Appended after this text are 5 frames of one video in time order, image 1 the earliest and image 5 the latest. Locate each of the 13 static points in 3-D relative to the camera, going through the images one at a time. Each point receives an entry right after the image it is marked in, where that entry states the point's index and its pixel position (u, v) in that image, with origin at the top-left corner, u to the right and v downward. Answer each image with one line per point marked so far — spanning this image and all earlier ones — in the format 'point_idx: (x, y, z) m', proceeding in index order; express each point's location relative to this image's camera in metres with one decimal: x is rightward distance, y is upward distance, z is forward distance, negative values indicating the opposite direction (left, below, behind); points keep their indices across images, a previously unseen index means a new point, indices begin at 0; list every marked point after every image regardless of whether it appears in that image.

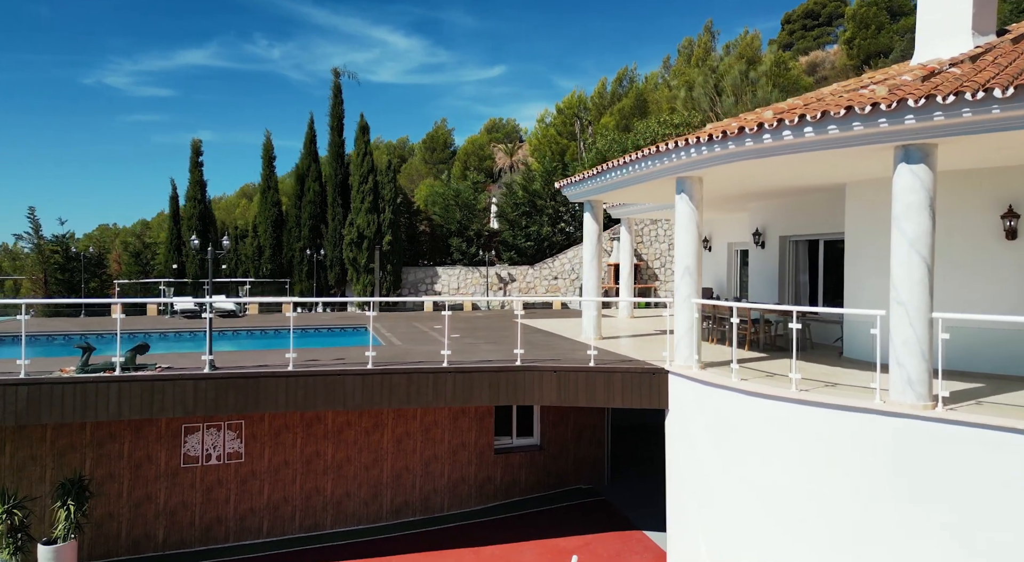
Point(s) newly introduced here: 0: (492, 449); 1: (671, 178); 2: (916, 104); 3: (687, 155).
0: (-0.4, -3.1, +13.3) m
1: (+2.4, +1.5, +10.9) m
2: (+4.1, +1.8, +7.3) m
3: (+2.4, +1.7, +9.8) m
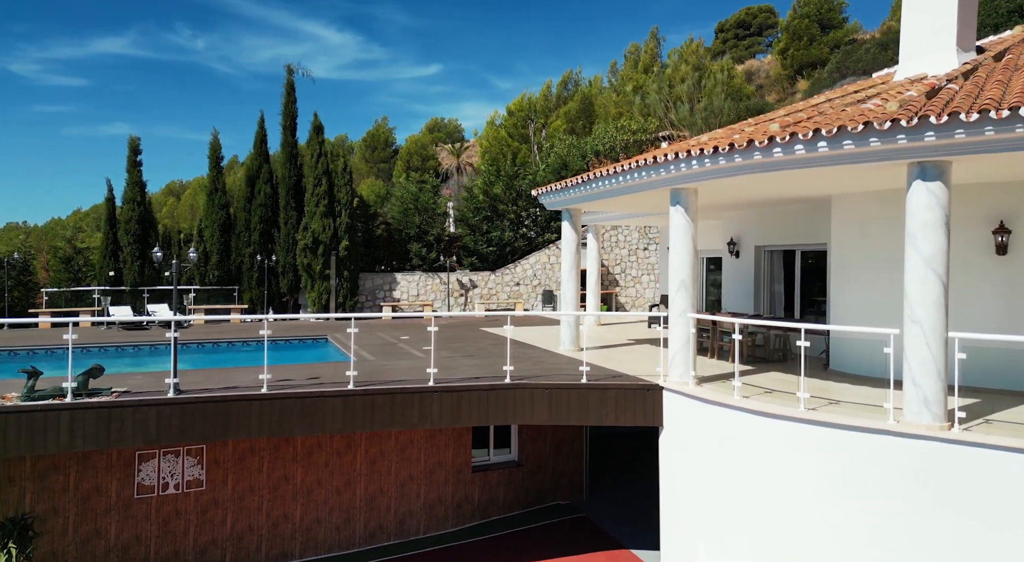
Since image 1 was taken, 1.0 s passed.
0: (-0.7, -3.3, +12.8) m
1: (+2.3, +1.3, +10.6) m
2: (+4.3, +1.6, +7.2) m
3: (+2.3, +1.5, +9.5) m
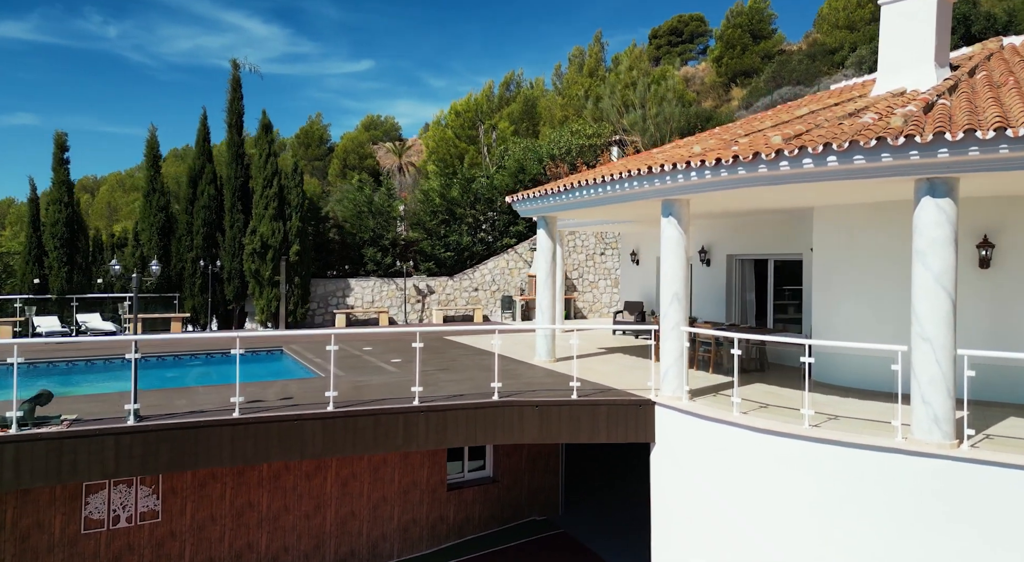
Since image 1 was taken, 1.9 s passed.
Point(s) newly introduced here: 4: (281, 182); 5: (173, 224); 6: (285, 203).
0: (-1.1, -3.5, +12.2) m
1: (+2.1, +1.2, +10.4) m
2: (+4.4, +1.4, +7.2) m
3: (+2.2, +1.3, +9.3) m
4: (-6.0, +2.5, +18.7) m
5: (-9.2, +1.5, +19.5) m
6: (-6.0, +2.0, +19.0) m
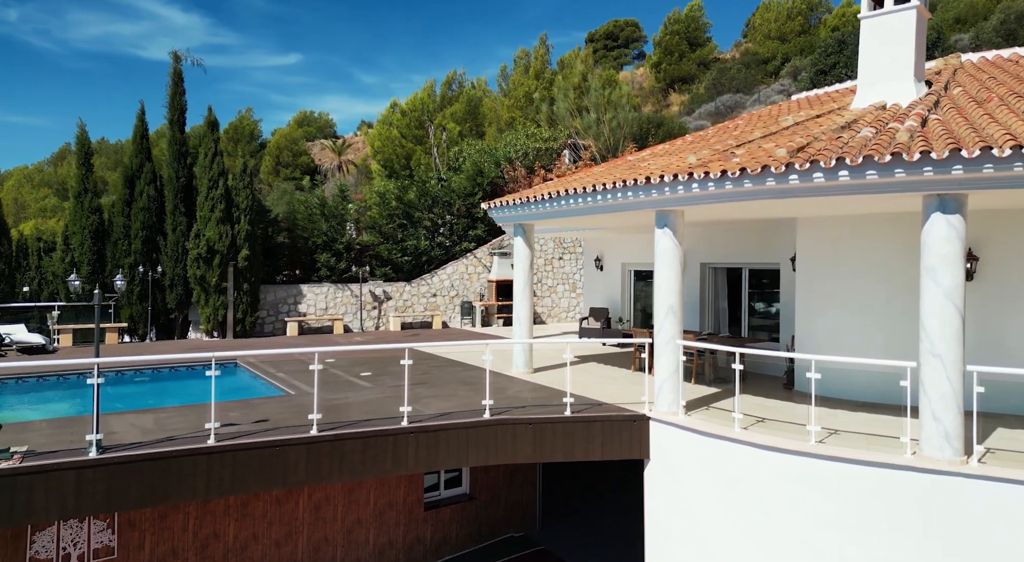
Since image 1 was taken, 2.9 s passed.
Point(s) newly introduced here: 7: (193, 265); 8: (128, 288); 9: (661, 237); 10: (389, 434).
0: (-1.5, -3.6, +11.7) m
1: (+1.9, +1.0, +10.1) m
2: (+4.6, +1.3, +7.2) m
3: (+2.2, +1.1, +9.1) m
4: (-7.0, +2.4, +17.6) m
5: (-10.2, +1.4, +18.1) m
6: (-6.9, +1.9, +17.9) m
7: (-7.6, +0.4, +17.1) m
8: (-9.3, -0.1, +17.4) m
9: (+2.0, +0.6, +9.8) m
10: (-1.5, -1.9, +9.0) m
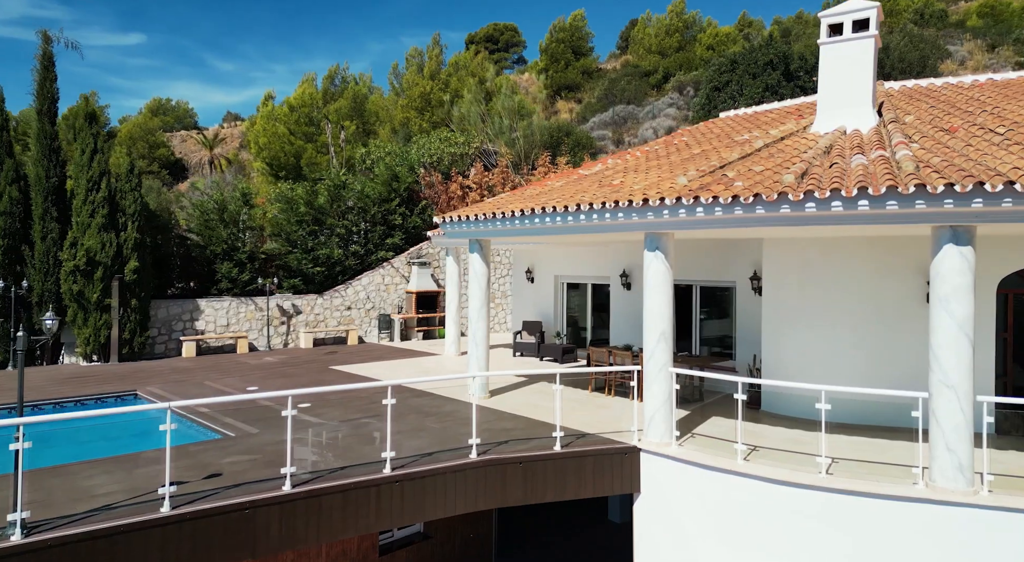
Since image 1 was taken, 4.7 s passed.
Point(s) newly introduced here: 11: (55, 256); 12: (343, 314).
0: (-2.0, -3.9, +10.5) m
1: (+1.6, +0.7, +9.6) m
2: (+4.8, +0.9, +7.3) m
3: (+2.1, +0.8, +8.7) m
4: (-8.5, +2.1, +15.3) m
5: (-11.8, +1.1, +15.1) m
6: (-8.6, +1.6, +15.5) m
7: (-9.0, +0.1, +14.6) m
8: (-10.7, -0.4, +14.6) m
9: (+1.8, +0.3, +9.3) m
10: (-1.5, -2.2, +7.8) m
11: (-9.7, +0.6, +15.3) m
12: (-4.4, -0.8, +18.2) m
